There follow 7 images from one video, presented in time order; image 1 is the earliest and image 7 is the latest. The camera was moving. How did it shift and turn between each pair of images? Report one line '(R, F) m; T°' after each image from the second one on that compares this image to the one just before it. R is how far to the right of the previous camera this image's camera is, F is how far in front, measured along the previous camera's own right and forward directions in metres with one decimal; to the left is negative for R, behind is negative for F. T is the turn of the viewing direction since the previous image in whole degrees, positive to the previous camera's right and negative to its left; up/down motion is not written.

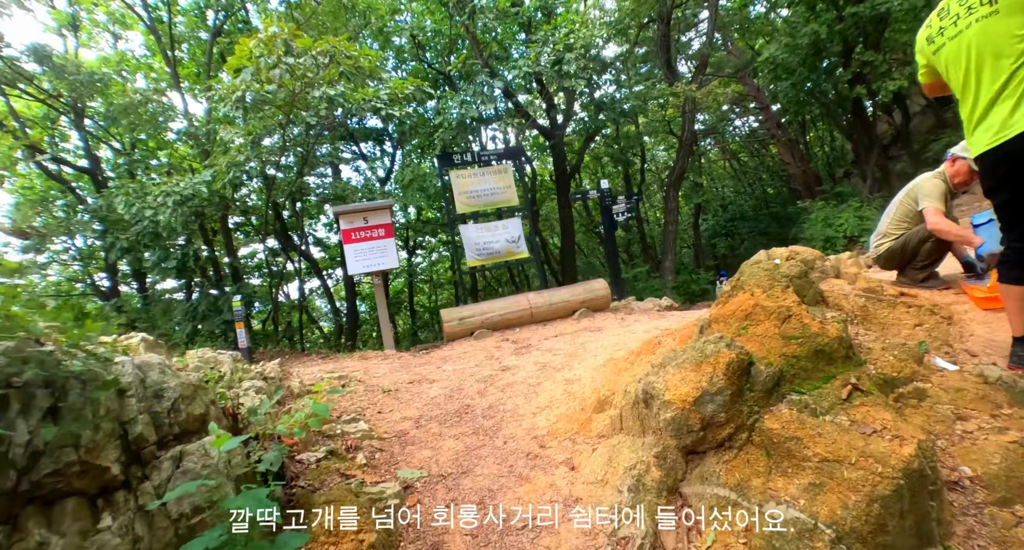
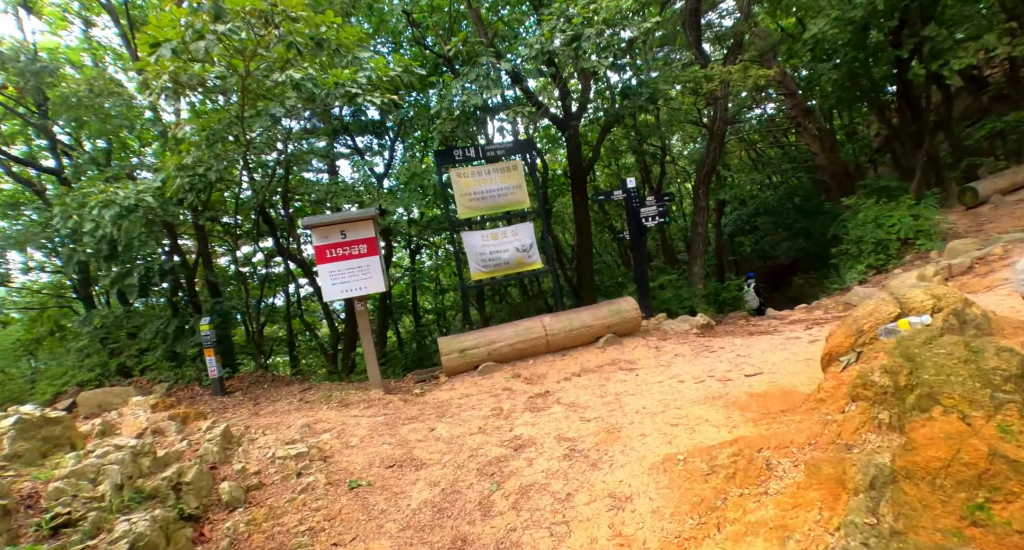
(0.0, +0.9) m; -1°
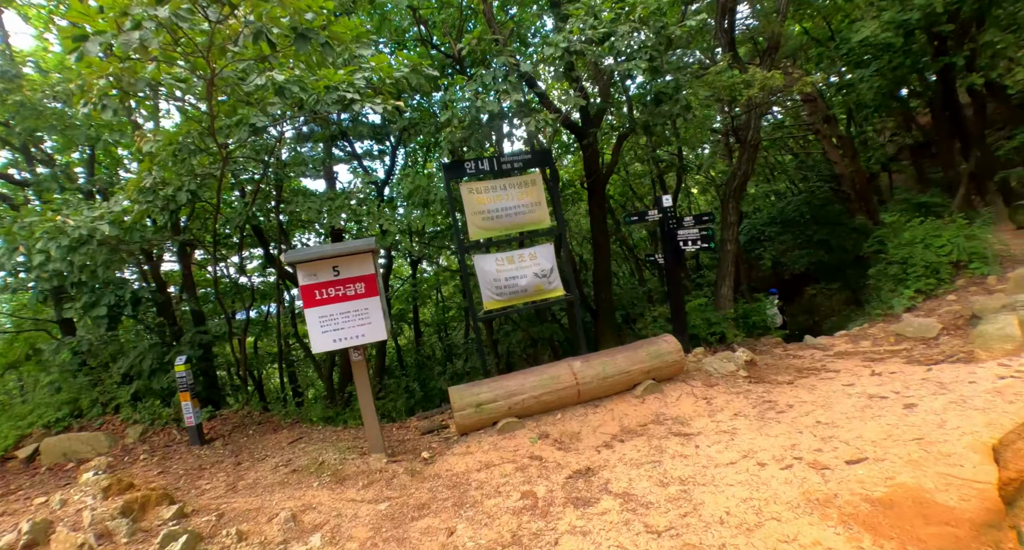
(-0.2, +0.7) m; 0°
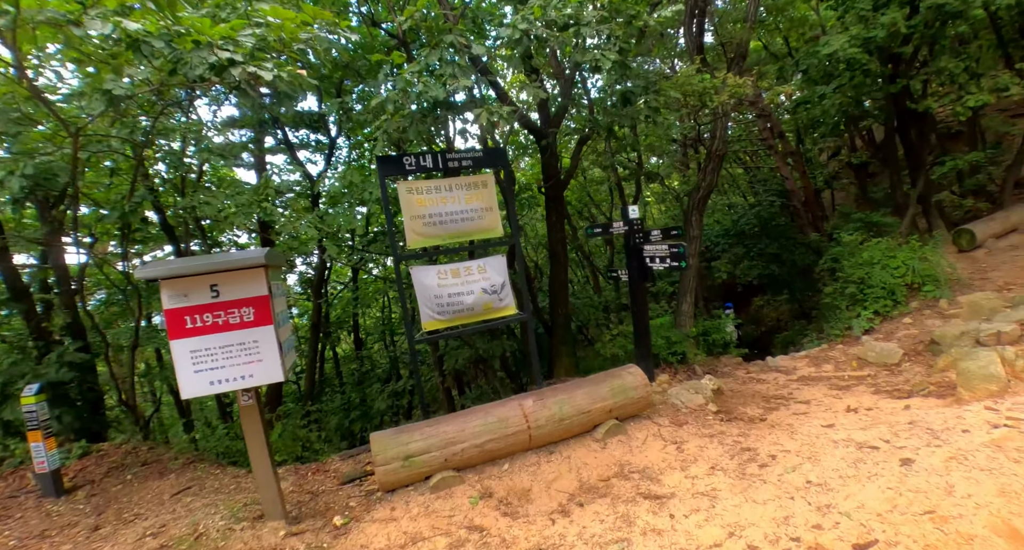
(+0.1, +0.7) m; +5°
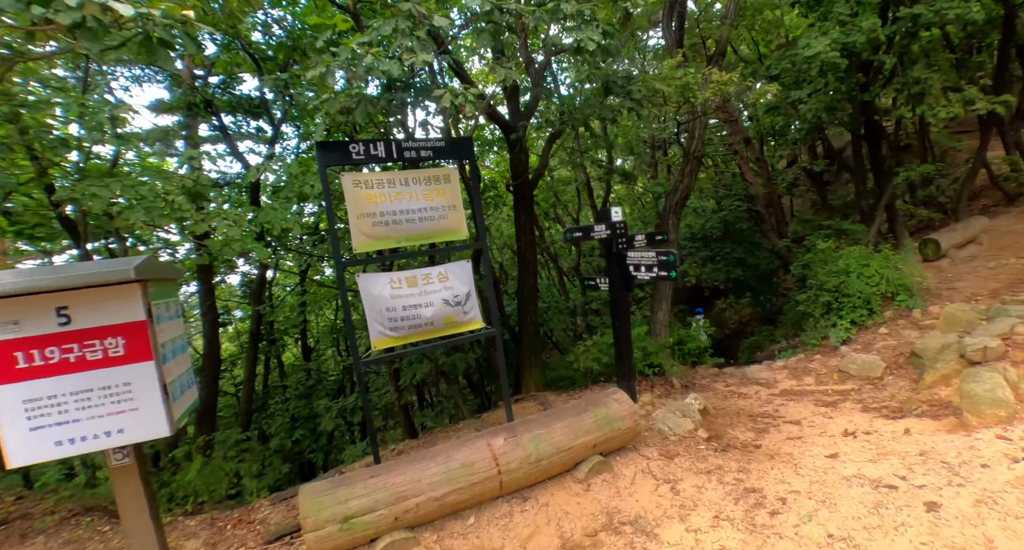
(0.0, +0.6) m; +5°
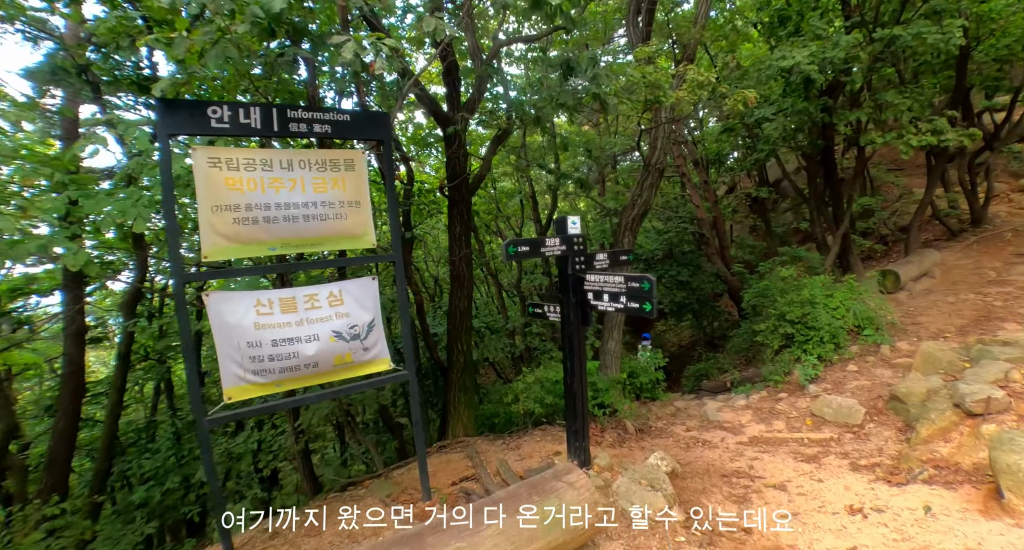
(+0.1, +1.0) m; +7°
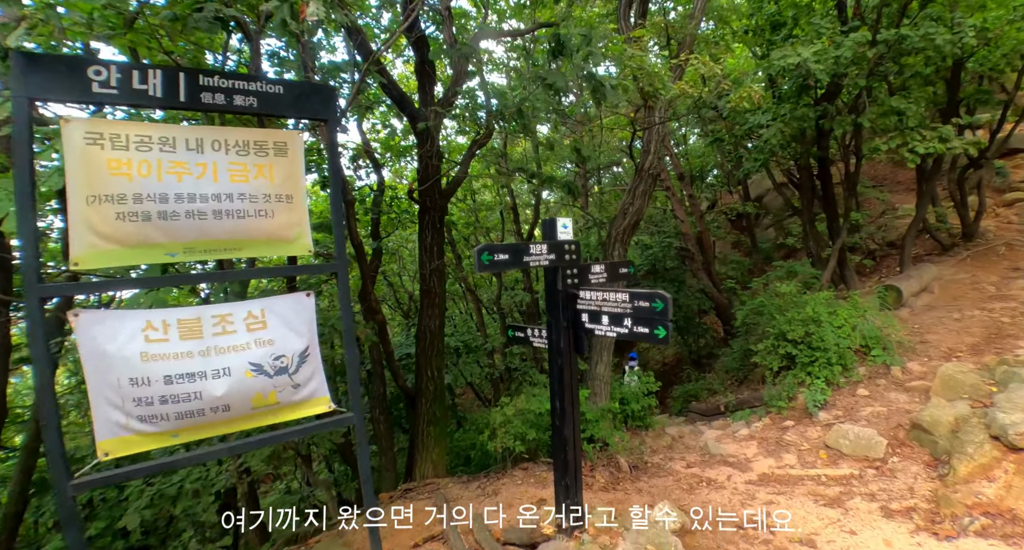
(0.0, +0.6) m; +2°
